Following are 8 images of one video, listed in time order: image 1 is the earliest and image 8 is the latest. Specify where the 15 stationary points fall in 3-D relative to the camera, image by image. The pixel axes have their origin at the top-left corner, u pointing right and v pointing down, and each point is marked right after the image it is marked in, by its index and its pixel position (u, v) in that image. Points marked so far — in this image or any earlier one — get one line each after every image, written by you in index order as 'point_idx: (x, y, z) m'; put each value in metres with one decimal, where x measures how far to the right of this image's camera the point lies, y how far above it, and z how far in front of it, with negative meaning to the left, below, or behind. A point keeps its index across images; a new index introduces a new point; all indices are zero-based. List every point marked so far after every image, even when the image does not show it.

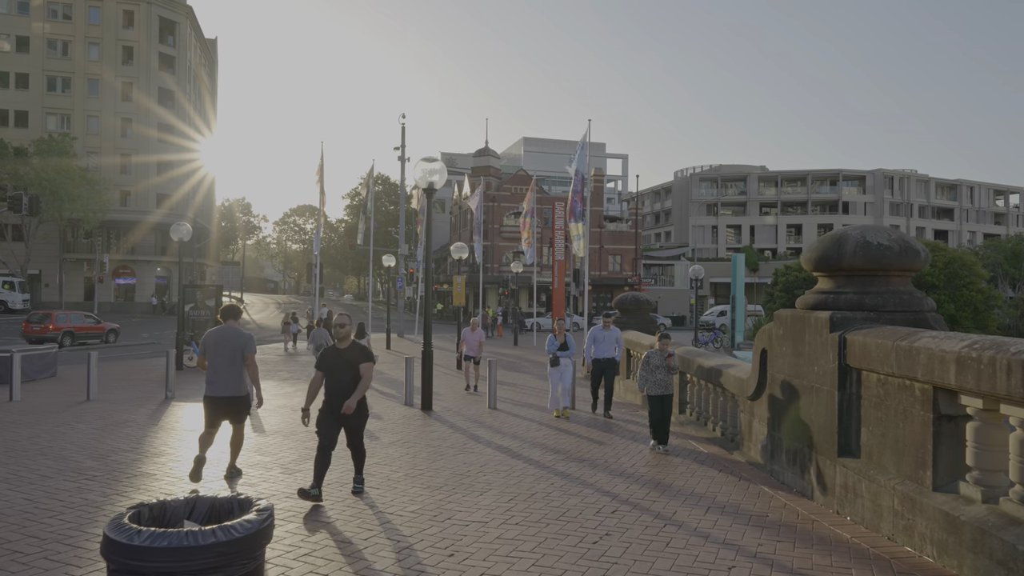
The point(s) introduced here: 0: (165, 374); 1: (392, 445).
0: (-6.1, -1.5, +13.9) m
1: (-1.4, -1.9, +9.3) m
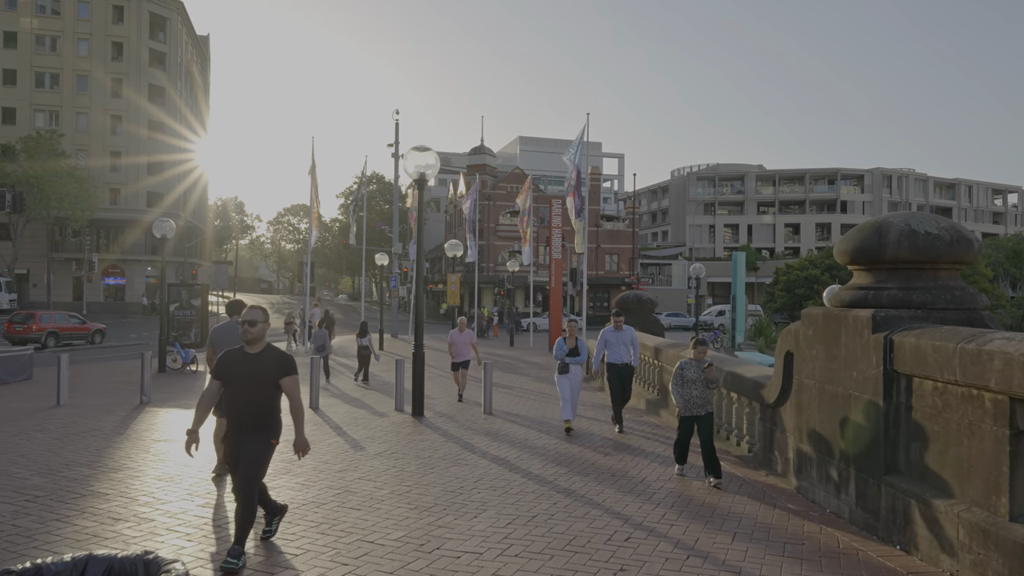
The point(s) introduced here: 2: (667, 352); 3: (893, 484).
0: (-6.1, -1.5, +13.1) m
1: (-1.4, -1.8, +8.5) m
2: (+2.3, -1.0, +12.0) m
3: (+2.5, -1.3, +5.2) m
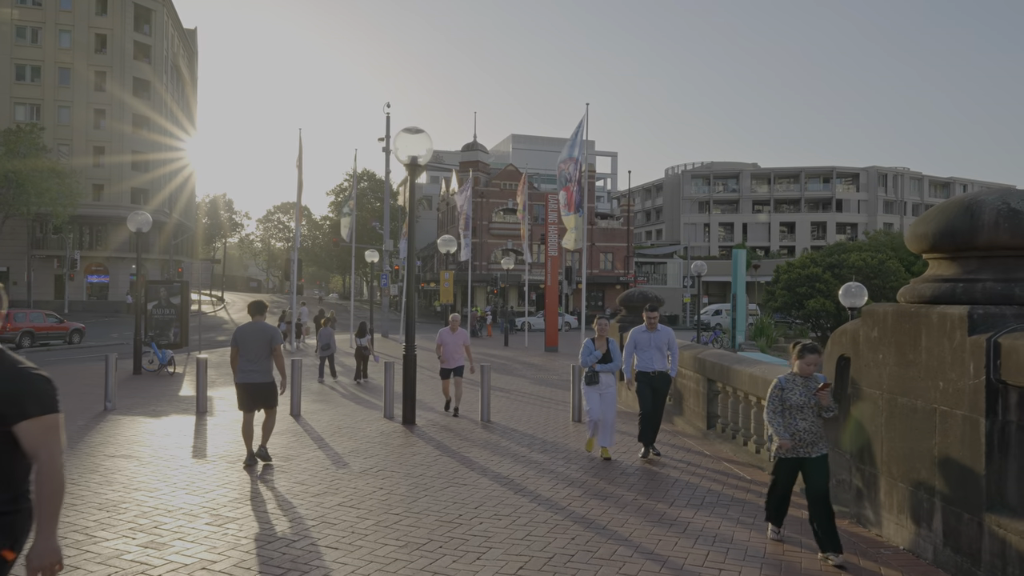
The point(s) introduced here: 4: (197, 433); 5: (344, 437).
0: (-6.1, -1.4, +11.9) m
1: (-1.4, -1.8, +7.4) m
2: (+2.3, -0.9, +10.9) m
3: (+2.6, -1.2, +4.2) m
4: (-3.8, -1.8, +9.5) m
5: (-2.1, -1.8, +9.8) m
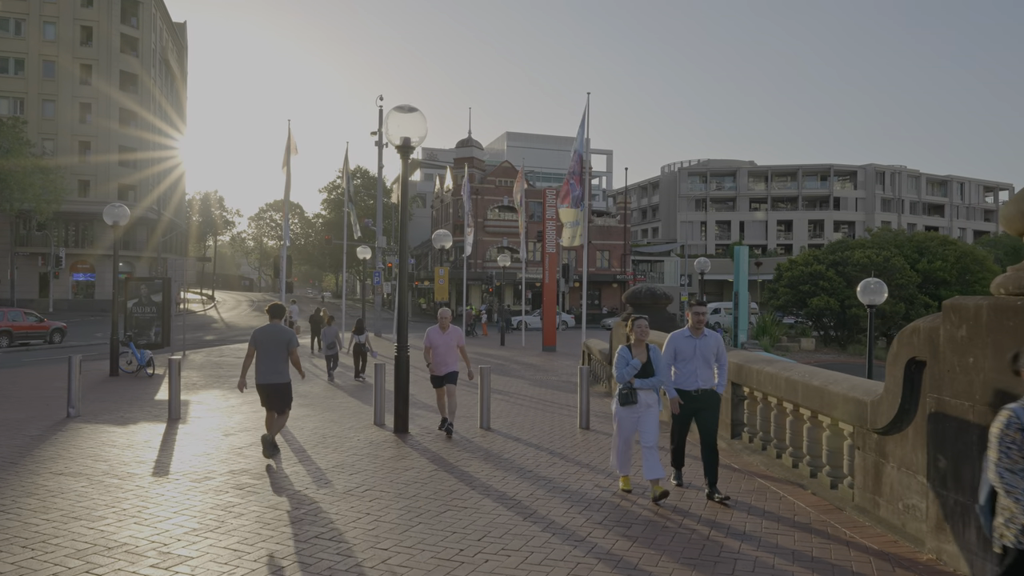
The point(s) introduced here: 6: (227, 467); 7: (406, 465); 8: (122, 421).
0: (-6.1, -1.4, +10.9) m
1: (-1.3, -1.7, +6.4) m
2: (+2.3, -0.8, +10.0) m
3: (+2.7, -1.2, +3.2) m
4: (-3.7, -1.7, +8.5) m
5: (-2.0, -1.8, +8.8) m
6: (-2.7, -1.7, +7.5) m
7: (-1.0, -1.8, +7.9) m
8: (-5.2, -1.8, +10.6) m
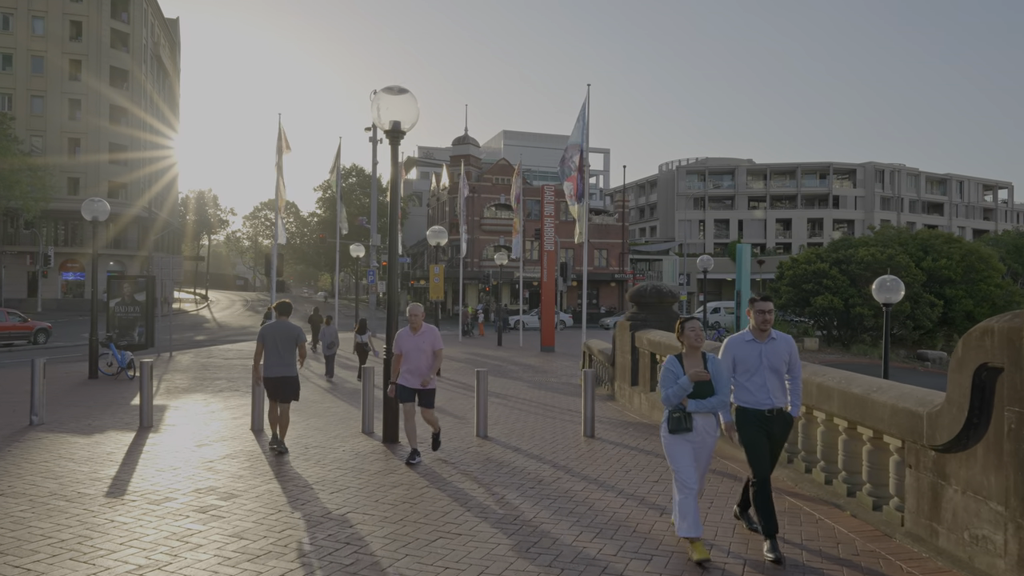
0: (-6.1, -1.3, +10.1) m
1: (-1.3, -1.7, +5.6) m
2: (+2.3, -0.8, +9.2) m
3: (+2.7, -1.2, +2.5) m
4: (-3.7, -1.7, +7.7) m
5: (-2.0, -1.7, +8.0) m
6: (-2.7, -1.7, +6.7) m
7: (-1.0, -1.7, +7.1) m
8: (-5.2, -1.7, +9.8) m
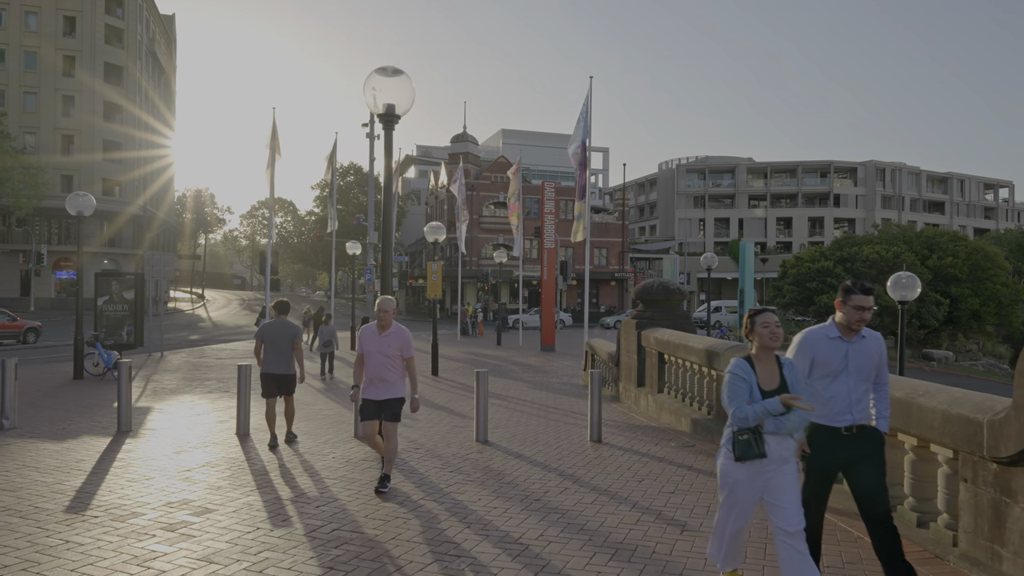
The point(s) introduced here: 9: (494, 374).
0: (-6.1, -1.3, +9.5) m
1: (-1.3, -1.6, +5.0) m
2: (+2.3, -0.7, +8.6) m
3: (+2.7, -1.1, +1.9) m
4: (-3.7, -1.6, +7.1) m
5: (-2.0, -1.7, +7.4) m
6: (-2.7, -1.6, +6.1) m
7: (-1.0, -1.7, +6.5) m
8: (-5.2, -1.7, +9.2) m
9: (-0.5, -2.1, +19.2) m
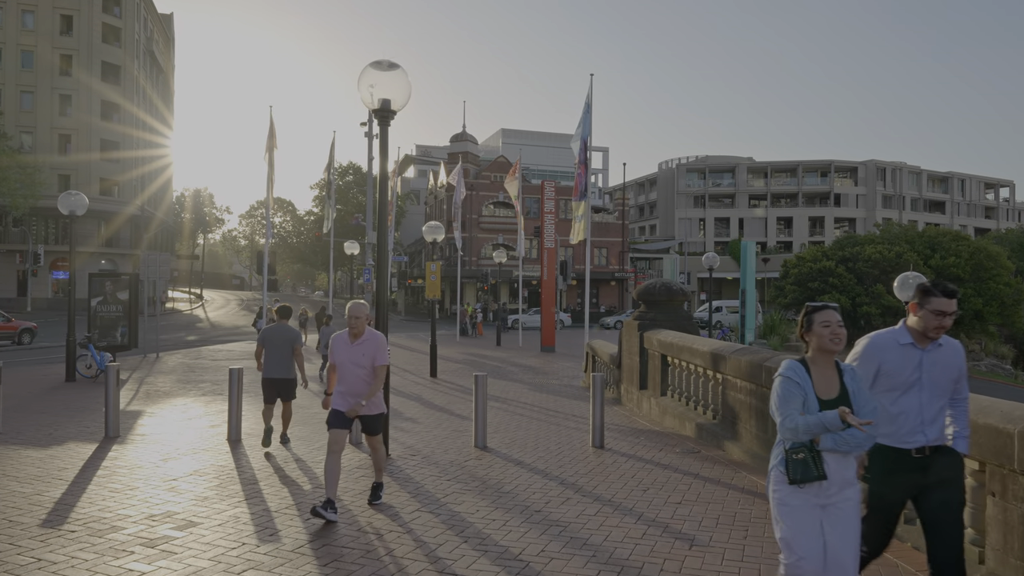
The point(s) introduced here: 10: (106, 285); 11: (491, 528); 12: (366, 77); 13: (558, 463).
0: (-6.1, -1.3, +9.2) m
1: (-1.3, -1.6, +4.7) m
2: (+2.3, -0.8, +8.3) m
3: (+2.7, -1.1, +1.6) m
4: (-3.7, -1.6, +6.9) m
5: (-2.0, -1.7, +7.1) m
6: (-2.7, -1.6, +5.8) m
7: (-1.0, -1.7, +6.2) m
8: (-5.2, -1.7, +8.9) m
9: (-0.5, -2.1, +18.9) m
10: (-9.7, +0.1, +18.9) m
11: (-0.2, -1.7, +5.6) m
12: (-1.5, +2.2, +8.2) m
13: (+0.5, -1.8, +8.0) m
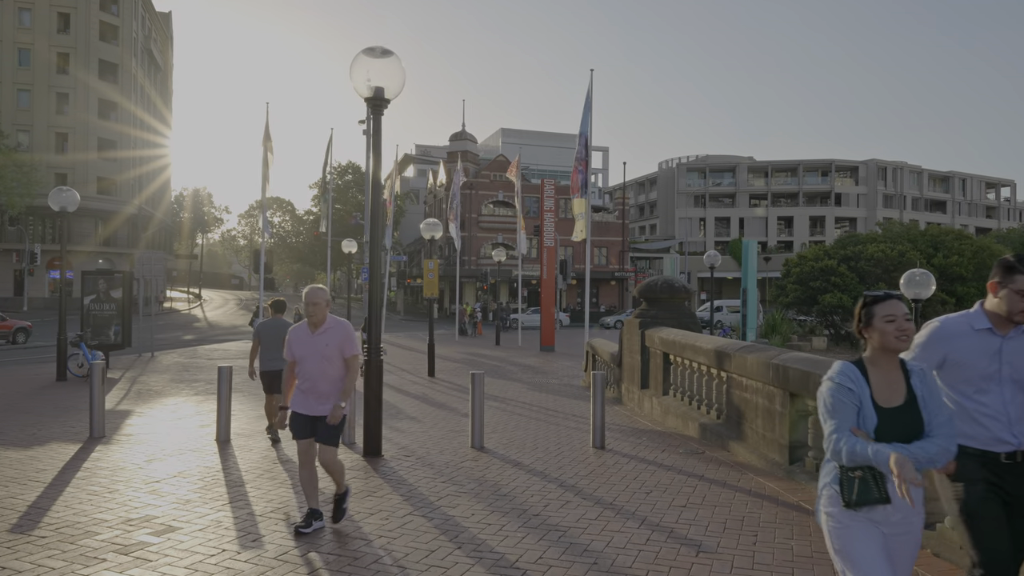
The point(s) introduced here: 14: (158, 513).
0: (-6.1, -1.2, +9.0) m
1: (-1.3, -1.6, +4.5) m
2: (+2.3, -0.7, +8.1) m
3: (+2.7, -1.1, +1.3) m
4: (-3.7, -1.6, +6.6) m
5: (-2.0, -1.6, +6.8) m
6: (-2.7, -1.6, +5.5) m
7: (-1.0, -1.6, +6.0) m
8: (-5.2, -1.6, +8.6) m
9: (-0.5, -2.0, +18.6) m
10: (-9.7, +0.1, +18.6) m
11: (-0.2, -1.6, +5.3) m
12: (-1.5, +2.2, +7.9) m
13: (+0.5, -1.7, +7.7) m
14: (-2.5, -1.6, +5.5) m
